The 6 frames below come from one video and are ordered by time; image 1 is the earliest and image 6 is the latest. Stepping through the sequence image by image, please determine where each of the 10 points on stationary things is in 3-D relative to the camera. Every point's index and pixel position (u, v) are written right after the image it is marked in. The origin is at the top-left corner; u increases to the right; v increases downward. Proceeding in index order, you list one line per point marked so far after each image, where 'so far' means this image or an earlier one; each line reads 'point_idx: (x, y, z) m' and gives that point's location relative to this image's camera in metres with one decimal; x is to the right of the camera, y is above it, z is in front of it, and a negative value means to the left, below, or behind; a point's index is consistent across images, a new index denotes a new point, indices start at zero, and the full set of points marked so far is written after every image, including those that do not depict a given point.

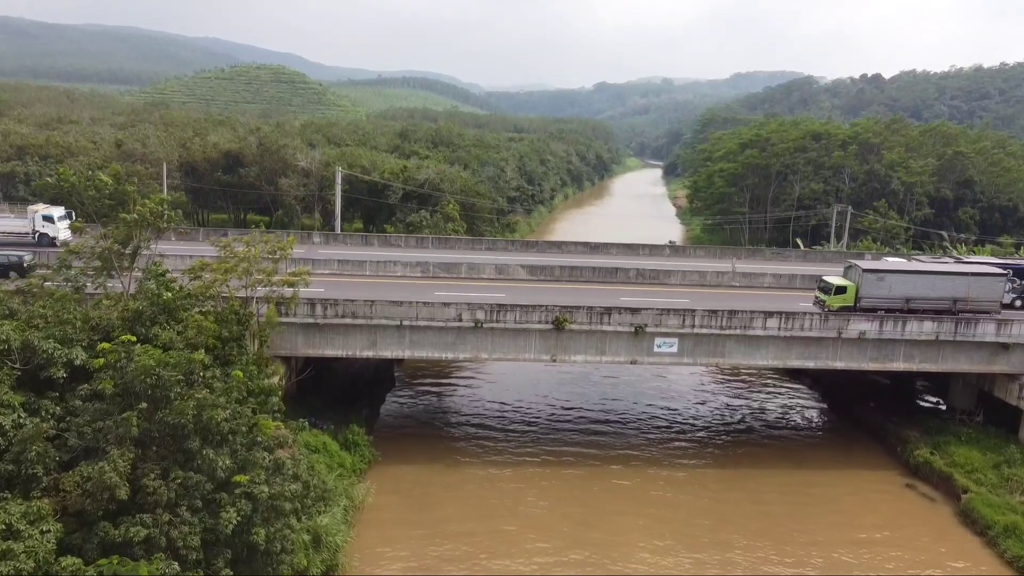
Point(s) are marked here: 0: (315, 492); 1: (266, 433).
0: (-4.1, -4.2, +16.6) m
1: (-4.2, -2.4, +13.6) m
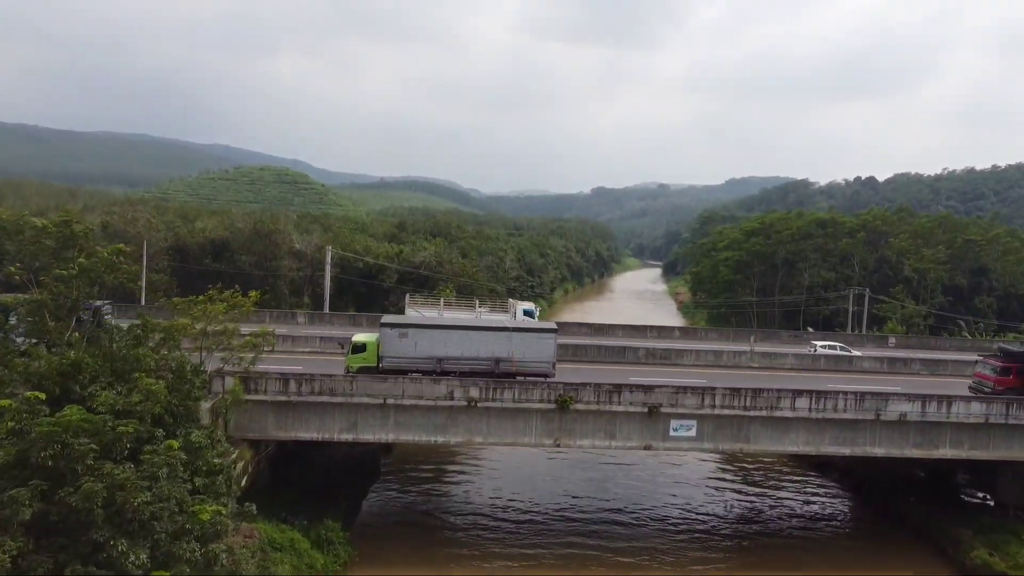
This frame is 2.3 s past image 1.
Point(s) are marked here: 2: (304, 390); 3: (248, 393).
0: (-4.1, -5.2, +13.7) m
1: (-4.2, -3.2, +11.0) m
2: (-5.0, -2.5, +19.5) m
3: (-6.4, -2.5, +19.4) m
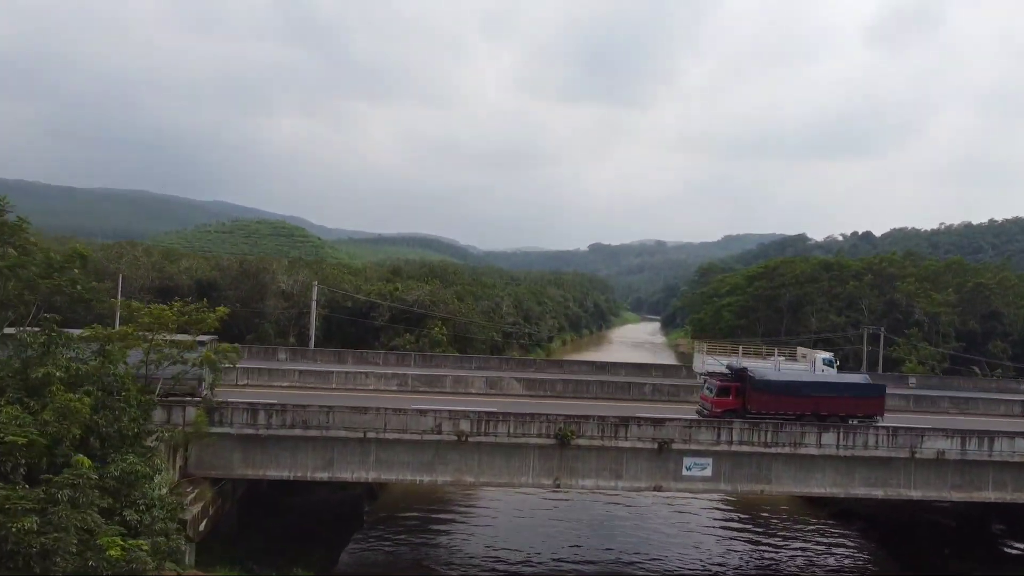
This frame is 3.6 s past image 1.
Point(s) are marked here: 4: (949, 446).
0: (-4.2, -5.3, +11.5) m
1: (-4.3, -3.0, +8.9) m
2: (-5.1, -2.9, +17.5) m
3: (-6.5, -3.0, +17.4) m
4: (+10.1, -3.6, +18.7) m
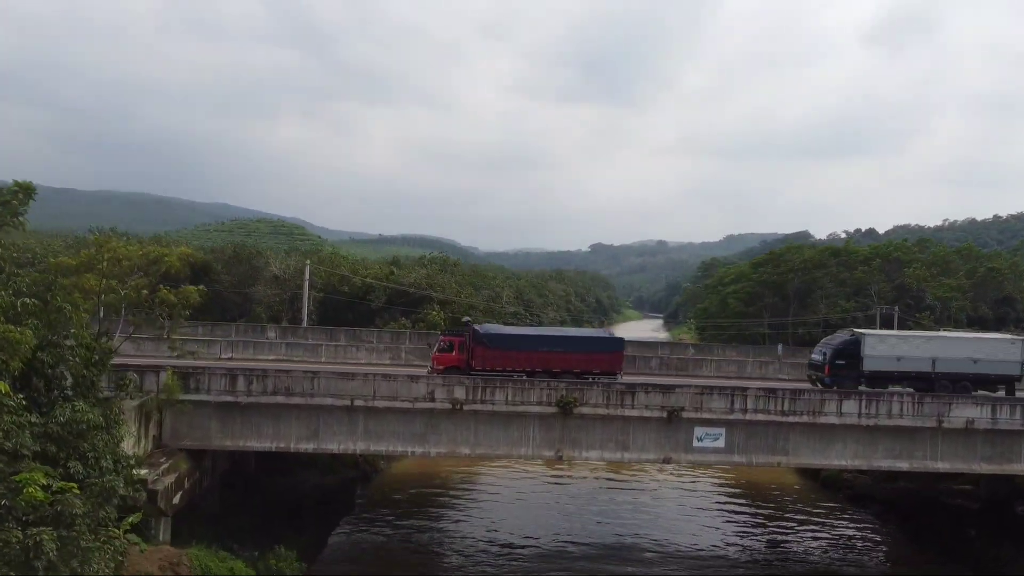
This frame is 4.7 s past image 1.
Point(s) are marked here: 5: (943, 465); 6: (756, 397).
0: (-4.2, -4.4, +10.3) m
1: (-4.3, -2.1, +7.7) m
2: (-5.2, -2.0, +16.3) m
3: (-6.5, -2.1, +16.2) m
4: (+10.1, -2.7, +17.4) m
5: (+9.5, -3.9, +17.7) m
6: (+5.2, -2.3, +17.2) m
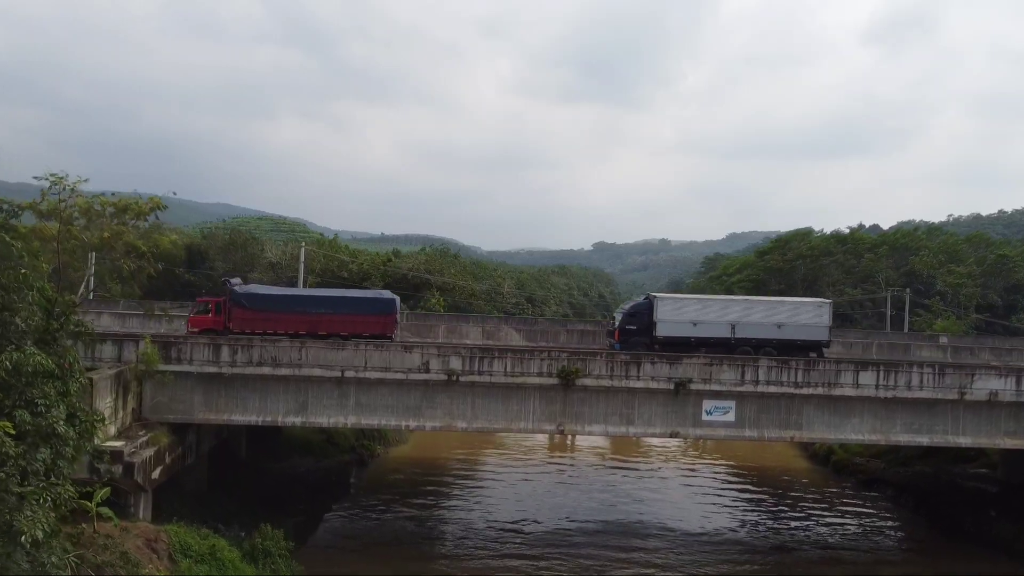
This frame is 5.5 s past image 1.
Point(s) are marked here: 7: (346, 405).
0: (-4.3, -3.7, +9.4) m
1: (-4.4, -1.4, +6.9) m
2: (-5.2, -1.3, +15.4) m
3: (-6.5, -1.4, +15.3) m
4: (+10.1, -2.0, +16.5) m
5: (+9.5, -3.1, +16.8) m
6: (+5.2, -1.6, +16.3) m
7: (-3.2, -2.3, +15.9) m
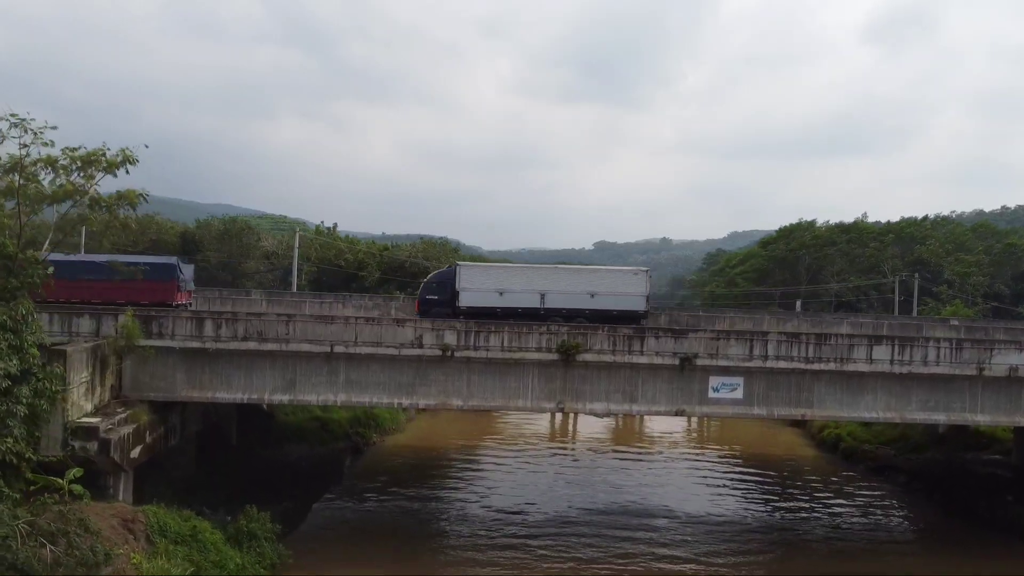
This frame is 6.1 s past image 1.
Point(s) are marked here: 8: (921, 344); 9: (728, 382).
0: (-4.3, -3.2, +8.7) m
1: (-4.4, -0.9, +6.2) m
2: (-5.3, -0.8, +14.7) m
3: (-6.6, -0.9, +14.6) m
4: (+10.0, -1.4, +15.8) m
5: (+9.4, -2.6, +16.1) m
6: (+5.1, -1.0, +15.6) m
7: (-3.3, -1.7, +15.1) m
8: (+8.0, -1.1, +15.7) m
9: (+4.2, -1.8, +15.7) m
